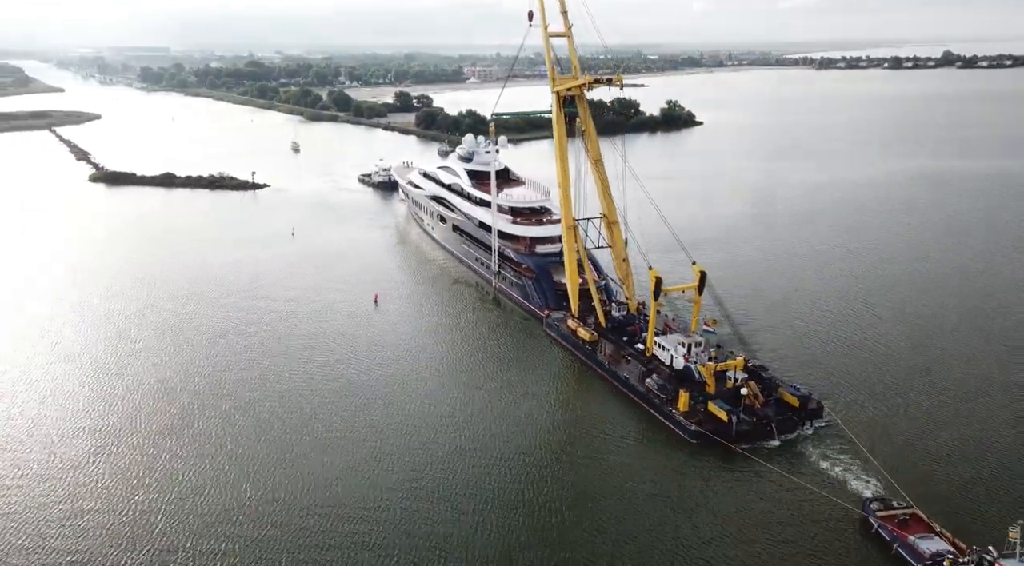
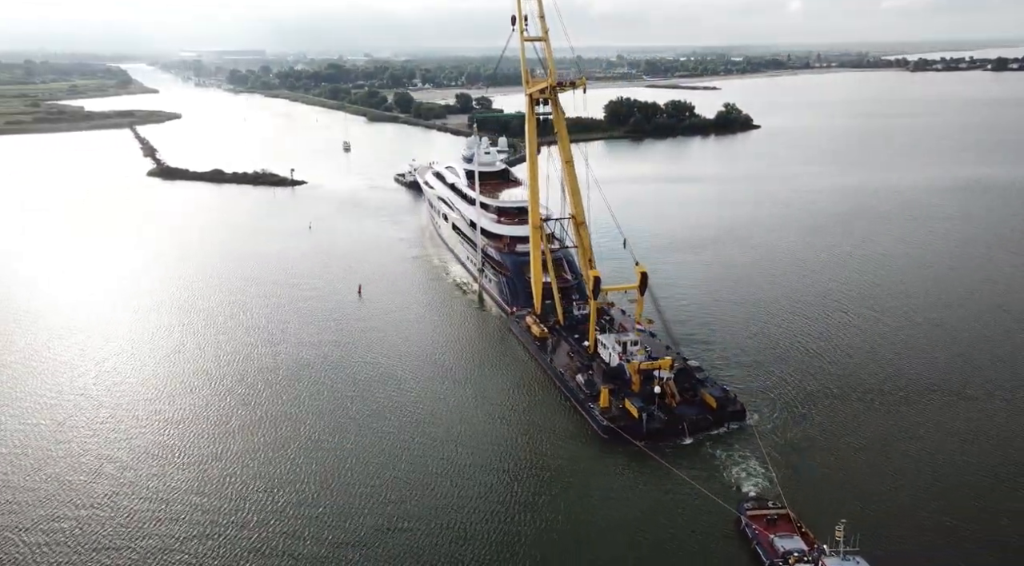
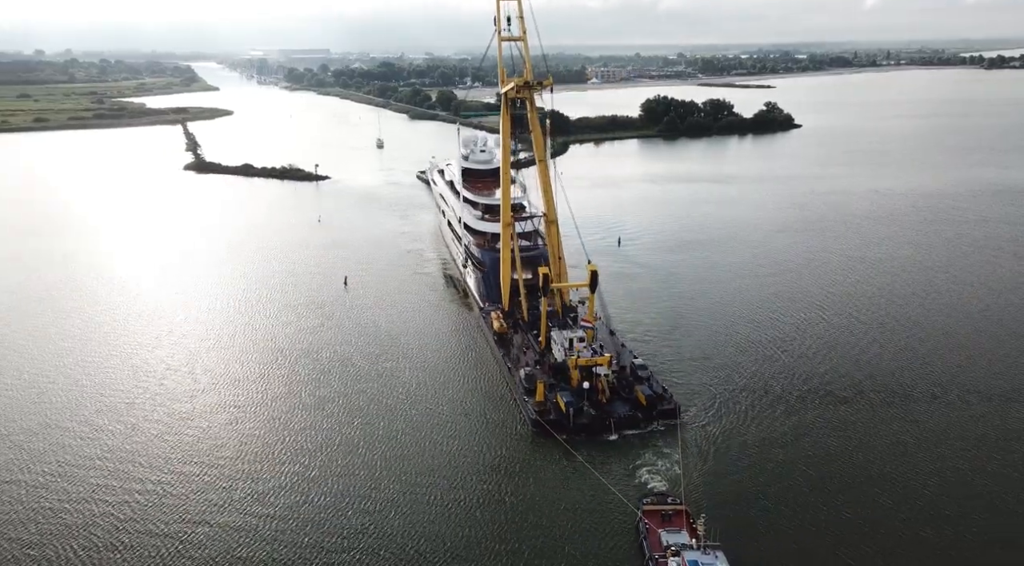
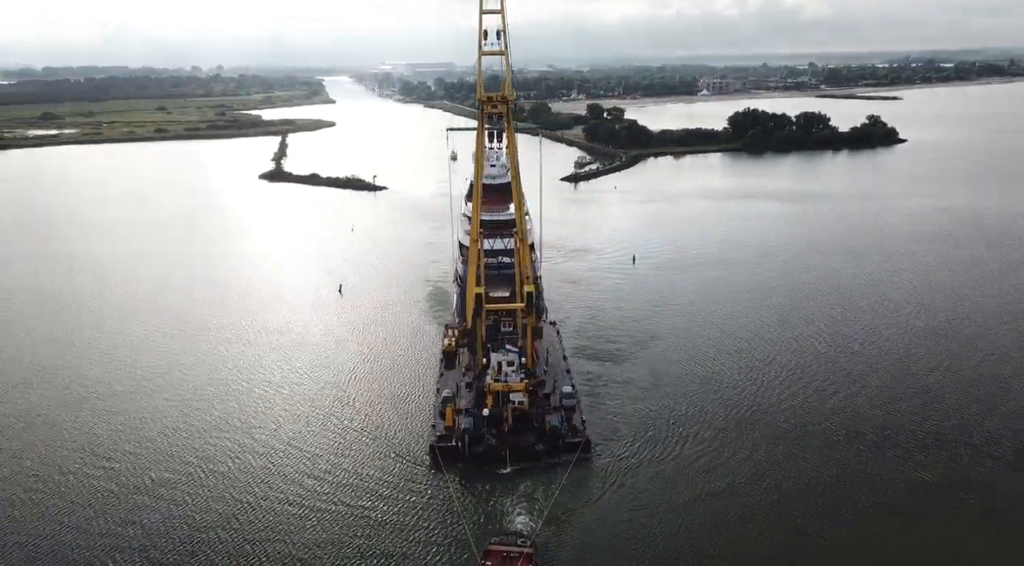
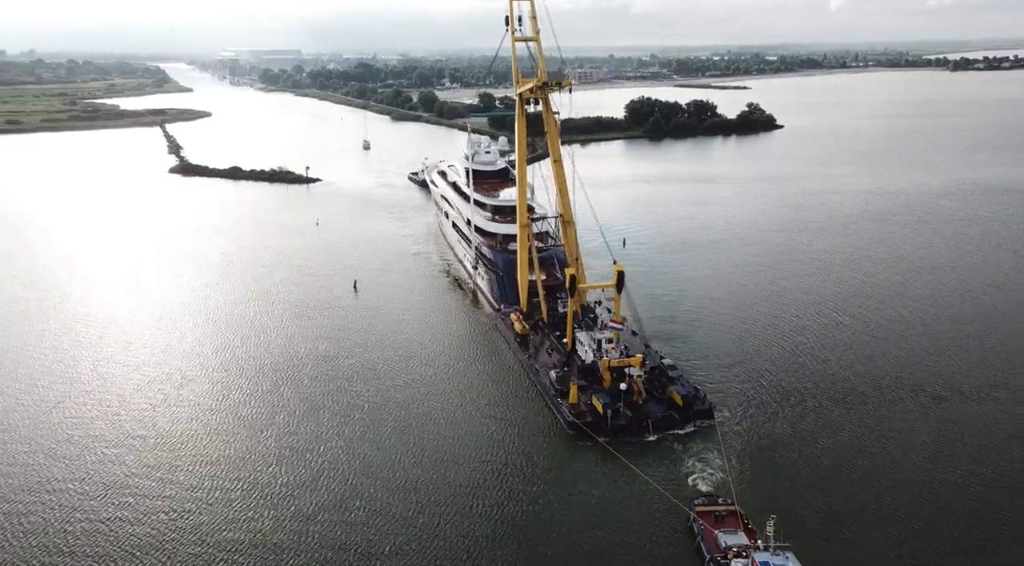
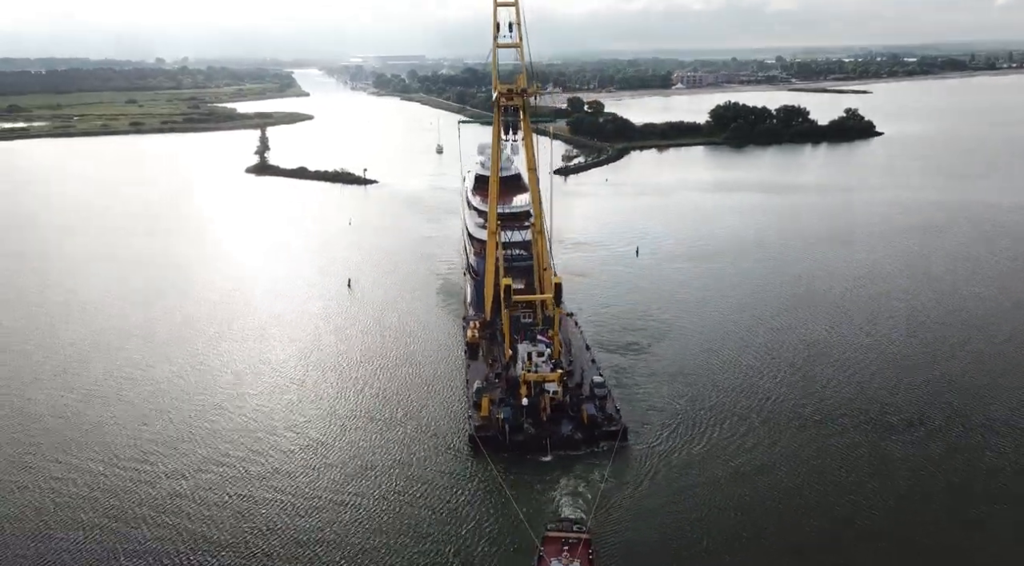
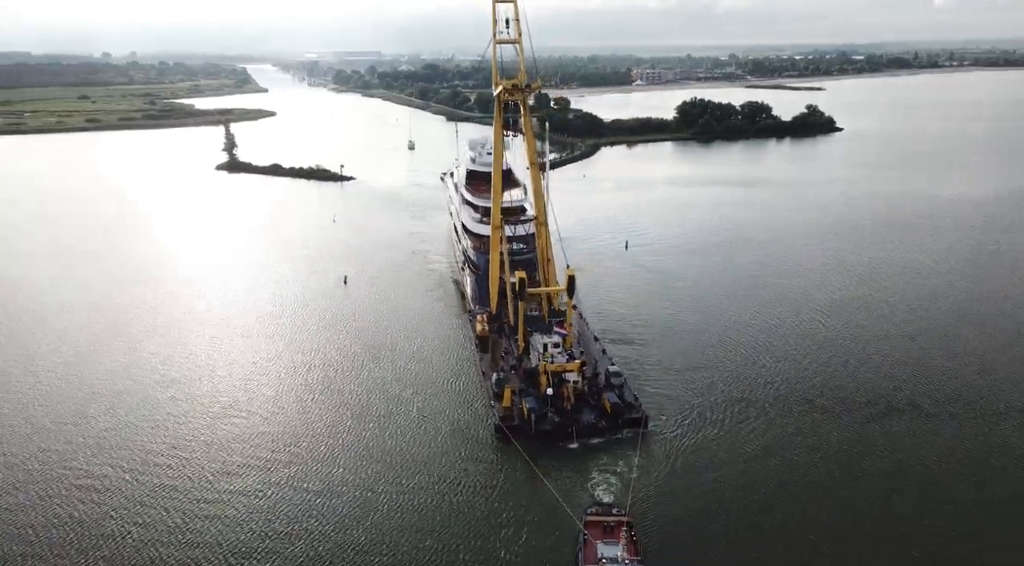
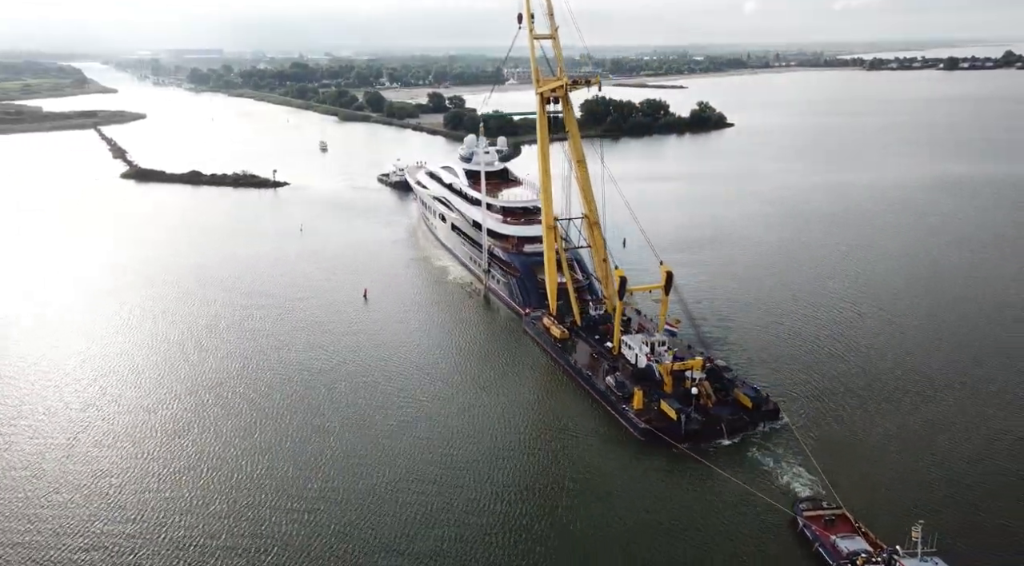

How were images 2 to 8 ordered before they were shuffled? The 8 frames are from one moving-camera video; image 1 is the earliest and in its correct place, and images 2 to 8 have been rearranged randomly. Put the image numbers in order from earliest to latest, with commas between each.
8, 2, 5, 3, 7, 6, 4
